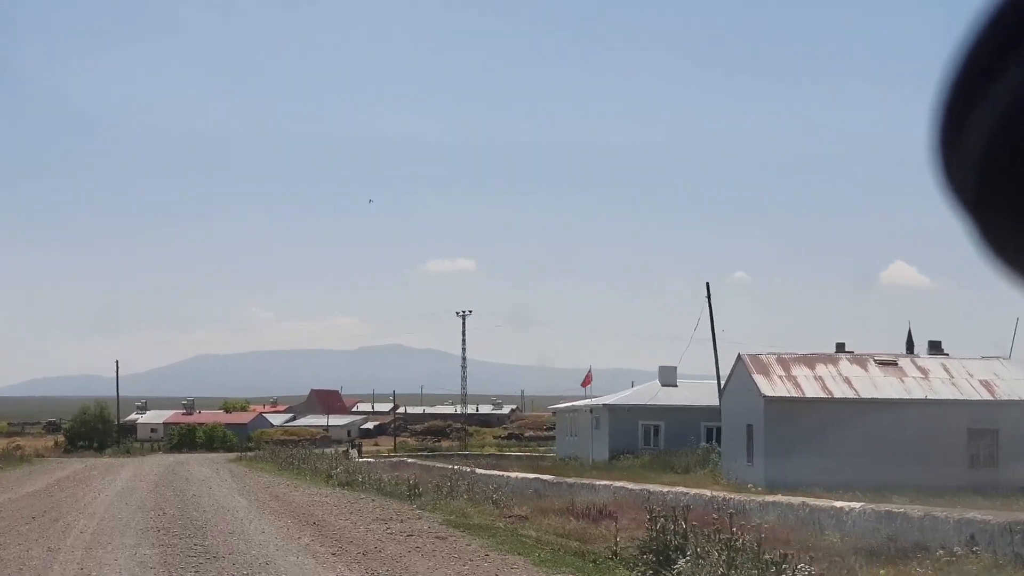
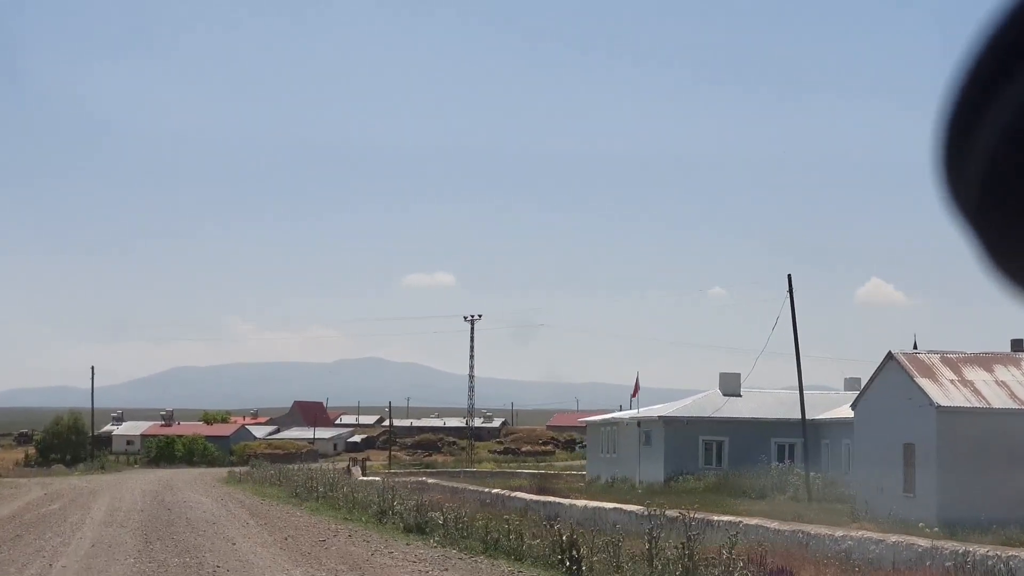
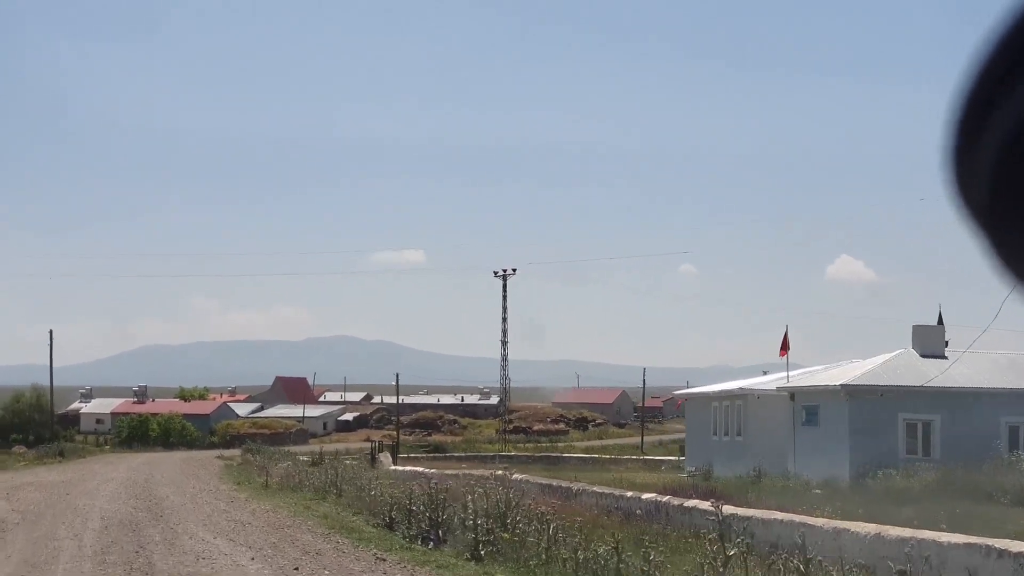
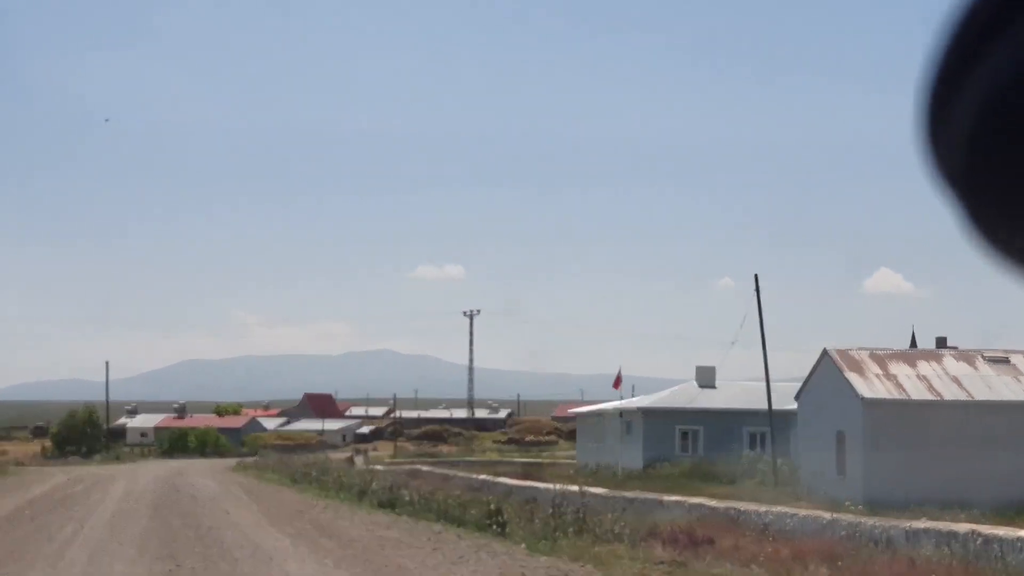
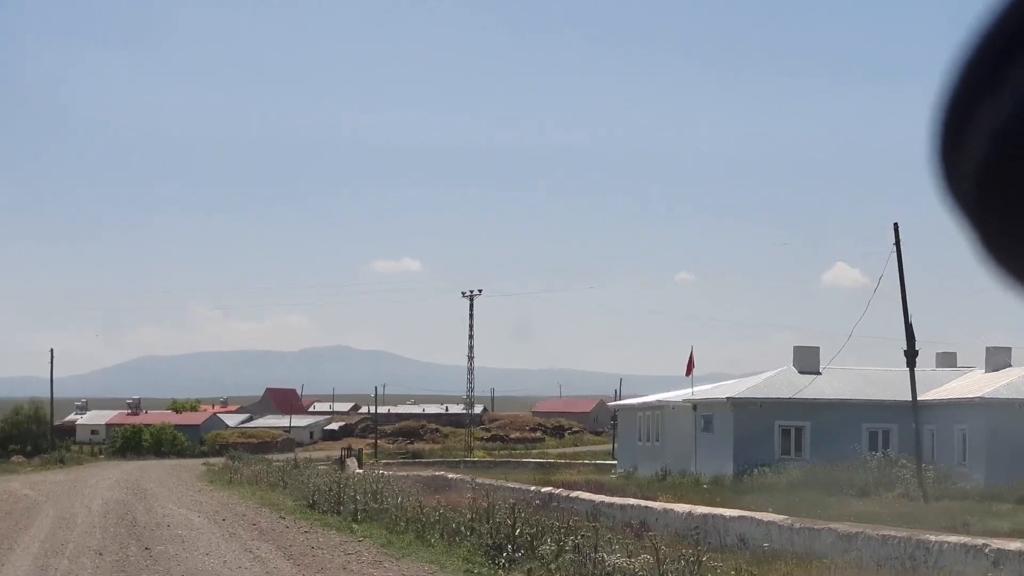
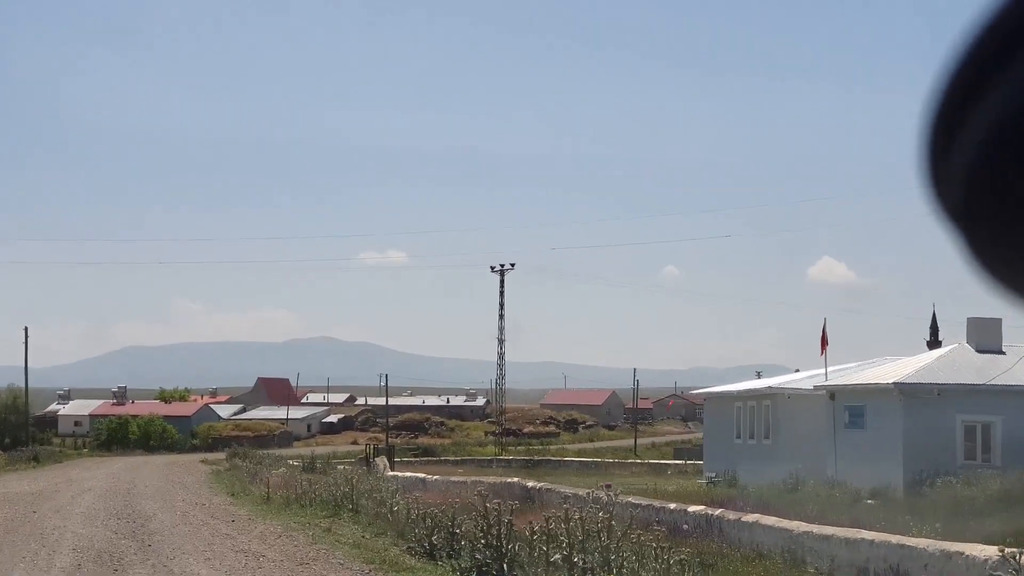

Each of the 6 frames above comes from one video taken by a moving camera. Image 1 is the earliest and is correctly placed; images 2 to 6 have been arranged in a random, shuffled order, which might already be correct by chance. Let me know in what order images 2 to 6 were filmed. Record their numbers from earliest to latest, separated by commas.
4, 2, 5, 3, 6
